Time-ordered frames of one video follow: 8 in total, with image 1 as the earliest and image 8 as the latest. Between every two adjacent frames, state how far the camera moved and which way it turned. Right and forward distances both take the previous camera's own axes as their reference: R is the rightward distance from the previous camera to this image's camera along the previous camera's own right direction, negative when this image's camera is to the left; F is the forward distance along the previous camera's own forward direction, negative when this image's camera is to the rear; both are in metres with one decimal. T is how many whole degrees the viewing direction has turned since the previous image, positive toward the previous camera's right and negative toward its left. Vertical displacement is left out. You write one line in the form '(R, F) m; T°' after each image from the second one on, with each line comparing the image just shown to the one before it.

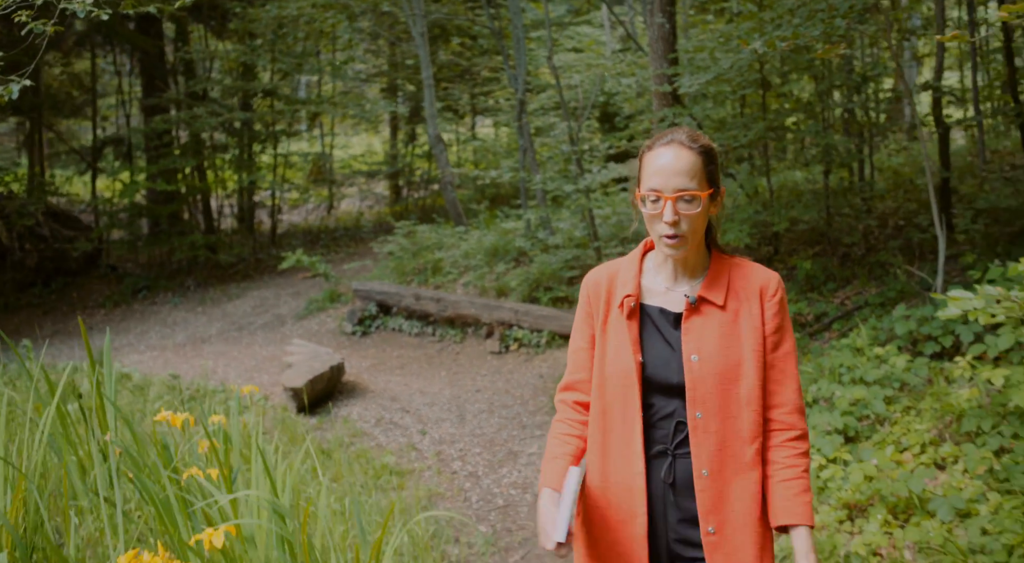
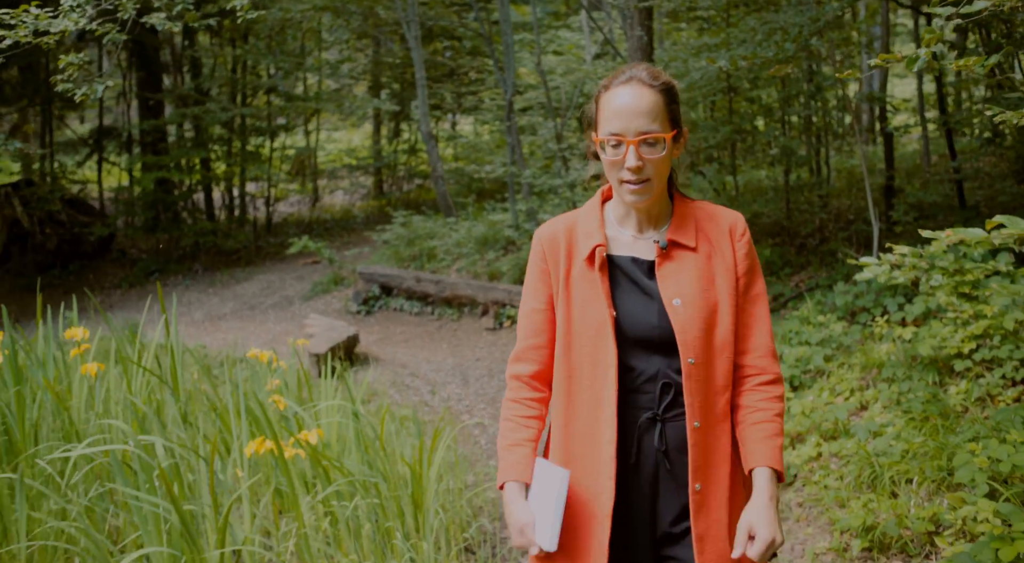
(-0.2, -0.8) m; +2°
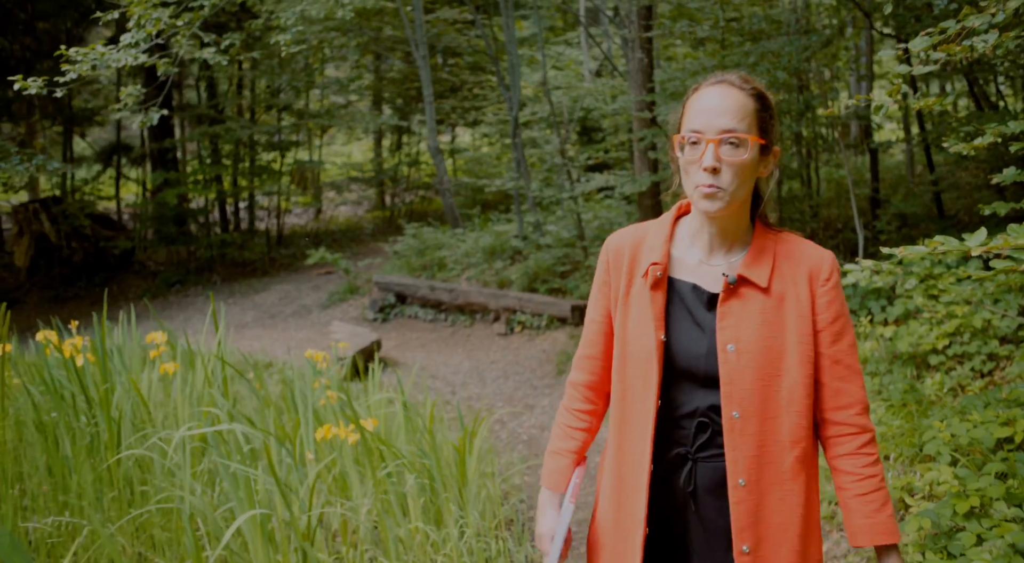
(-0.1, -0.5) m; 0°
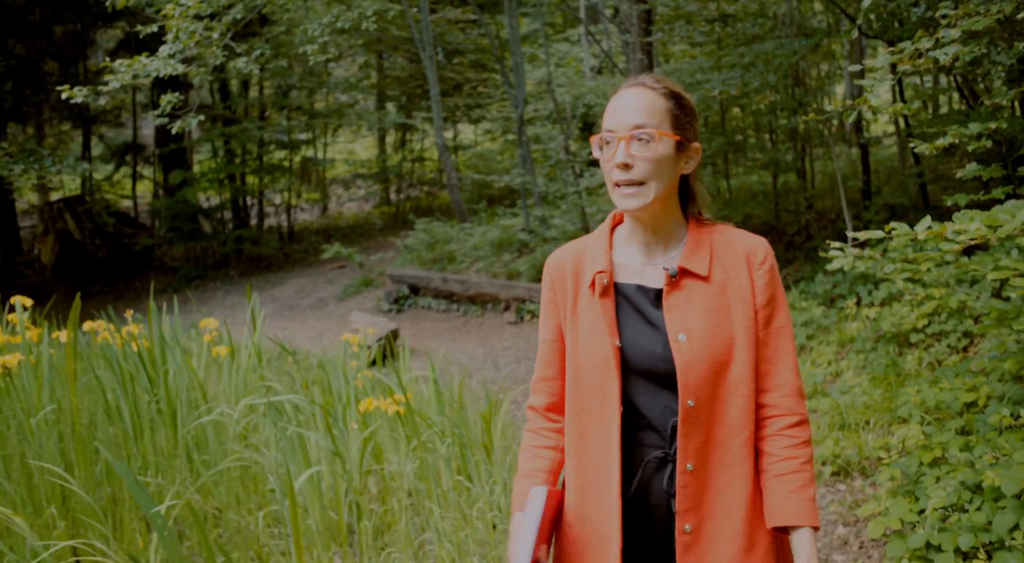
(-0.1, -0.4) m; 0°
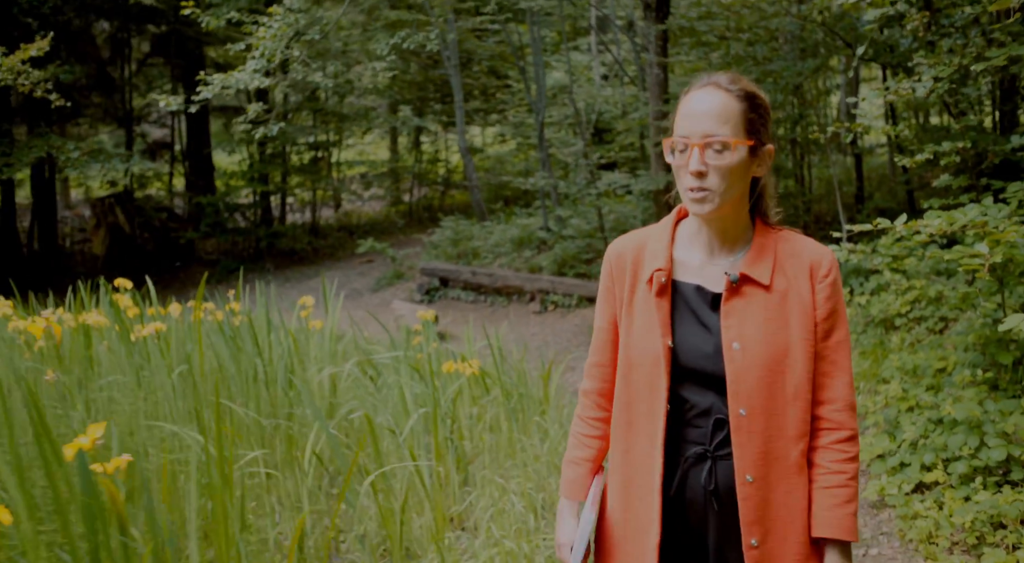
(-0.3, -0.8) m; 0°
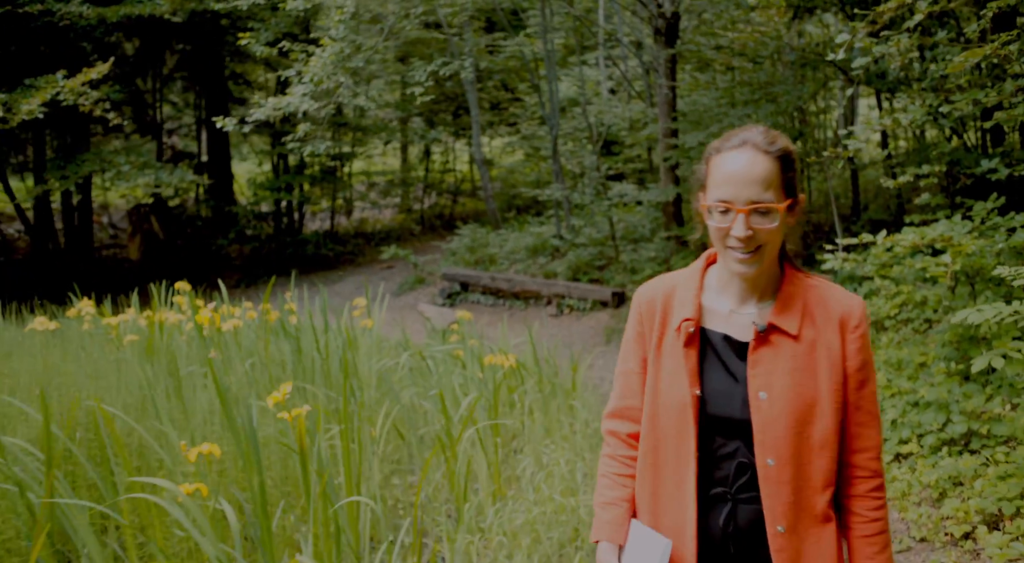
(-0.2, -0.6) m; 0°
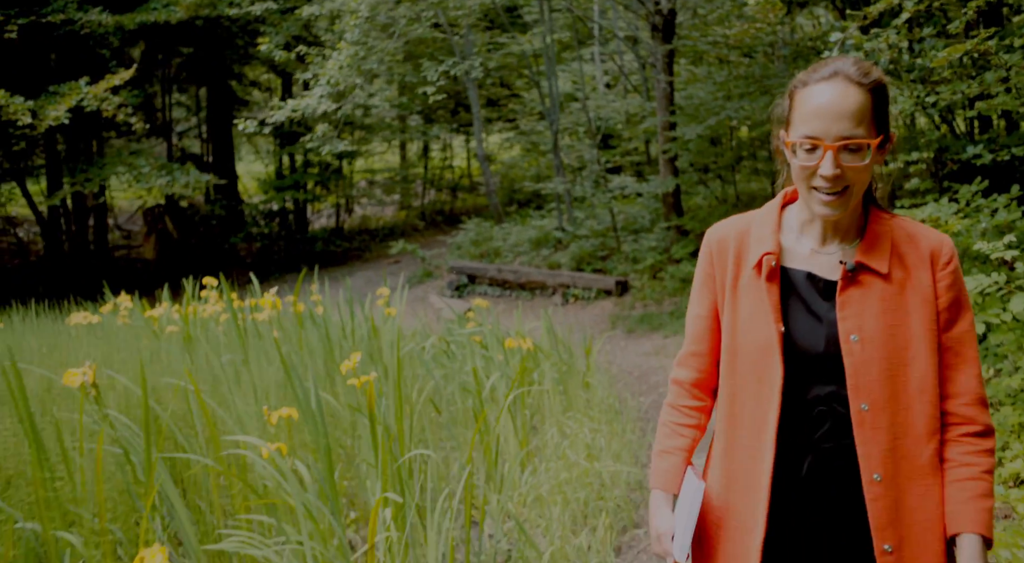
(-0.1, -0.3) m; 0°
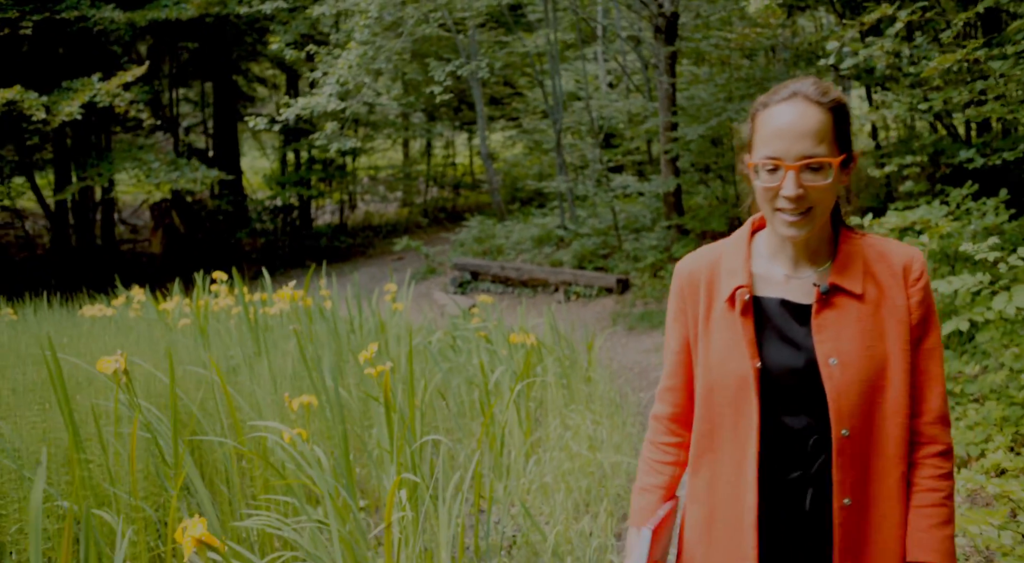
(0.0, -0.1) m; 0°
